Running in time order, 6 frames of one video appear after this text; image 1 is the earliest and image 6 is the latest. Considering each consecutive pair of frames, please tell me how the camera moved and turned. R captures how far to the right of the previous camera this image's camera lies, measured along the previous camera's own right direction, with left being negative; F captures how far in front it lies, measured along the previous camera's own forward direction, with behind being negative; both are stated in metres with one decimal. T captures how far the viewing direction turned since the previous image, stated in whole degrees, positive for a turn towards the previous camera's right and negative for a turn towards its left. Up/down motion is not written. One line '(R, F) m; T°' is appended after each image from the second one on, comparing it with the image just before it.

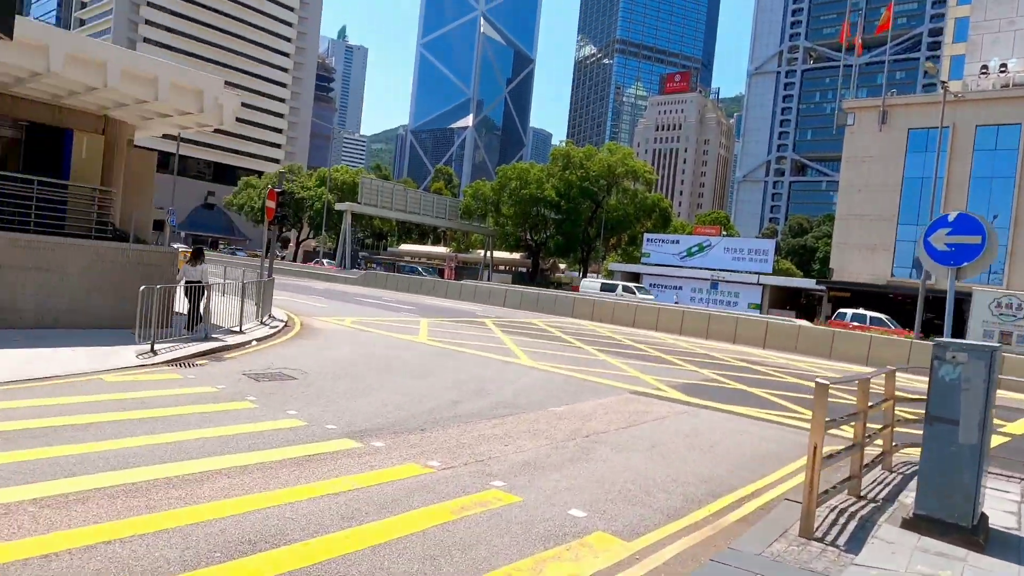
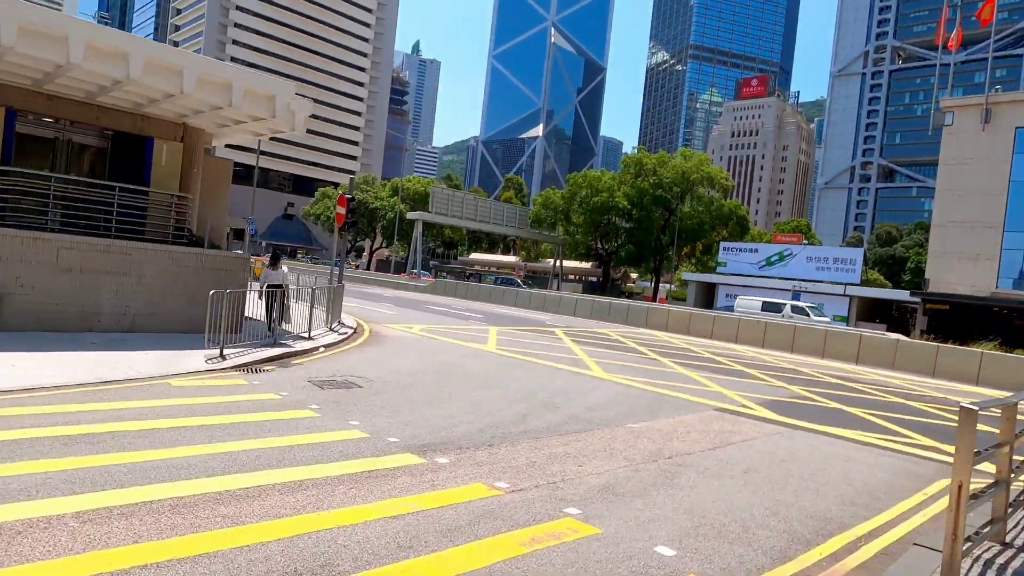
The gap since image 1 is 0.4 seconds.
(-0.1, +0.6) m; -6°
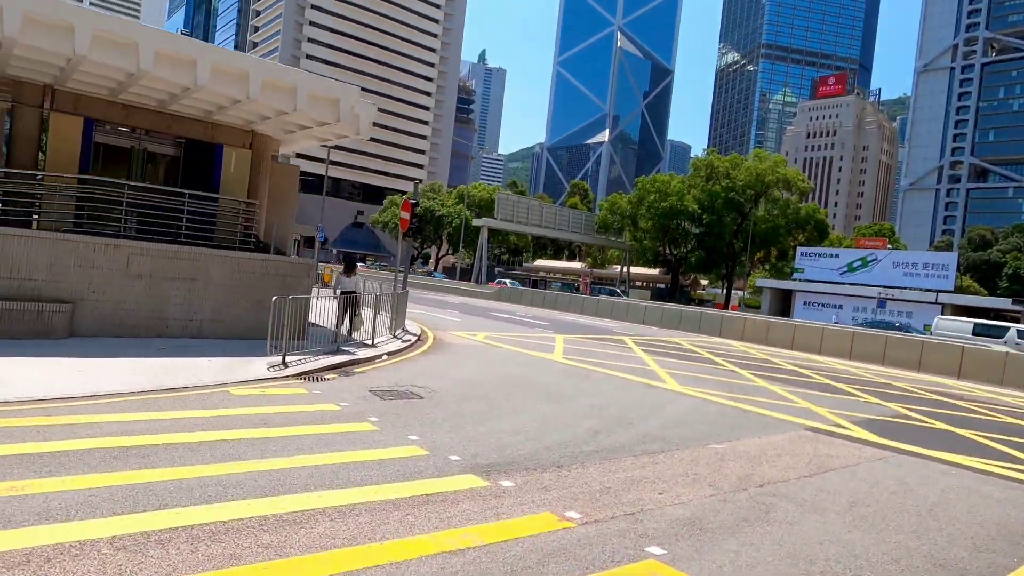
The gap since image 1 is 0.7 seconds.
(-0.1, +0.6) m; -6°
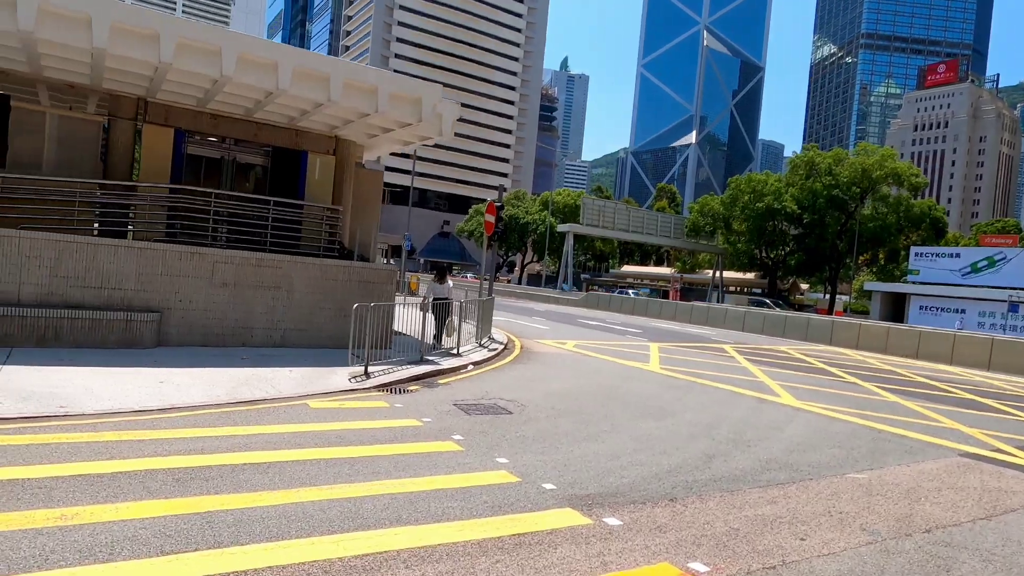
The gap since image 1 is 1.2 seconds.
(-0.1, +0.9) m; -7°
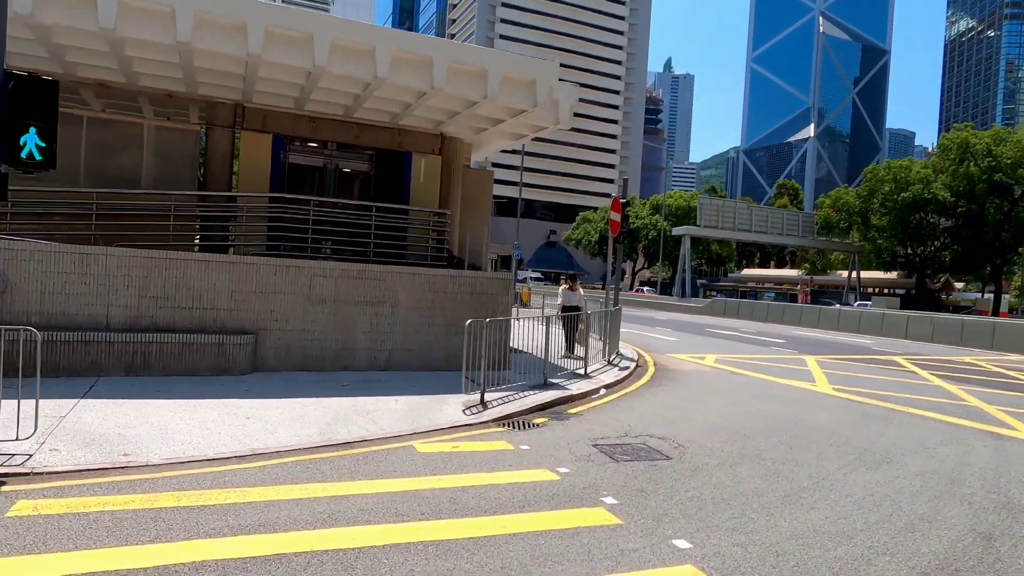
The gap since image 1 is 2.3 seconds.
(-0.5, +1.9) m; -9°
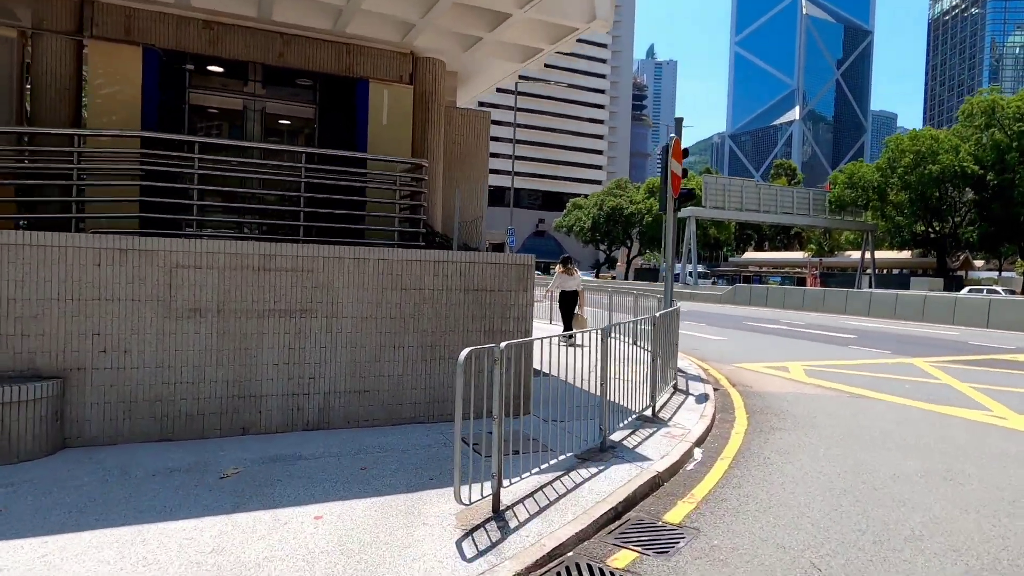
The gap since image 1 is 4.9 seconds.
(-0.3, +4.5) m; +1°
